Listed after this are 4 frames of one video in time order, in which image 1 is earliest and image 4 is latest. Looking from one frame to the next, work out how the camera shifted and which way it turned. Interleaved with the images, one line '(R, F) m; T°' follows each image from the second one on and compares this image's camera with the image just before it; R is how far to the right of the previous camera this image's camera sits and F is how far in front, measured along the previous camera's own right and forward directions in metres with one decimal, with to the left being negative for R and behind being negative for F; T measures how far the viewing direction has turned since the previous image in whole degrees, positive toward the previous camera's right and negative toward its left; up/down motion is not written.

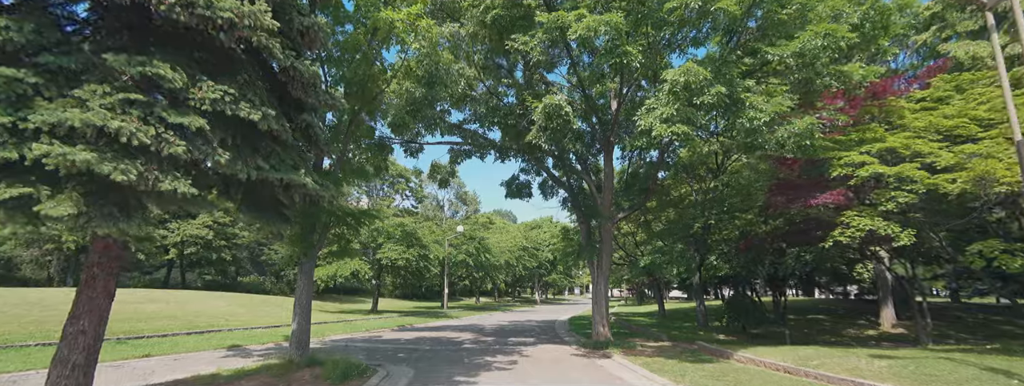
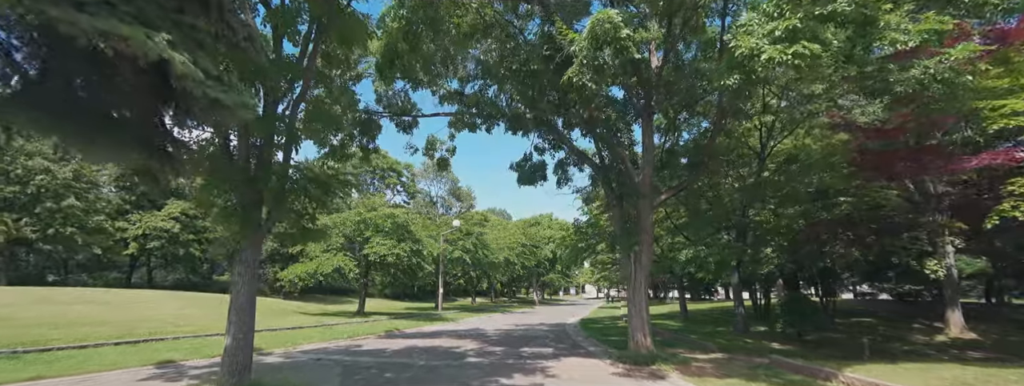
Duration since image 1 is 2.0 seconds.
(-0.7, +3.2) m; +1°
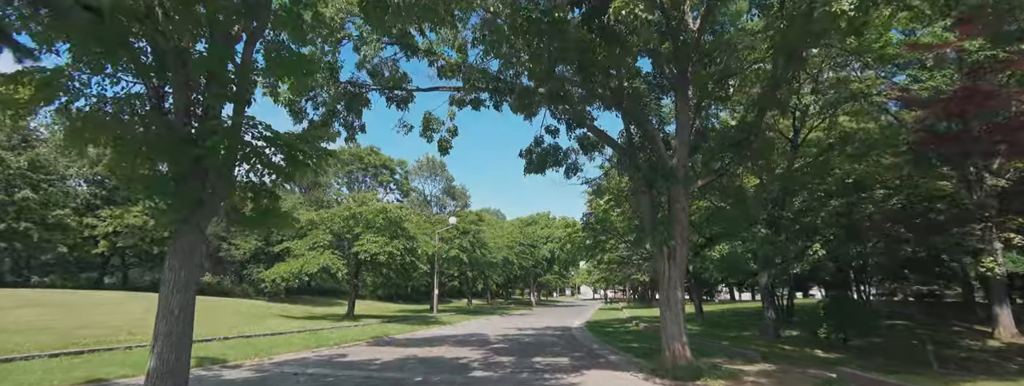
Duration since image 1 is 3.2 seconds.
(-0.5, +1.9) m; +1°
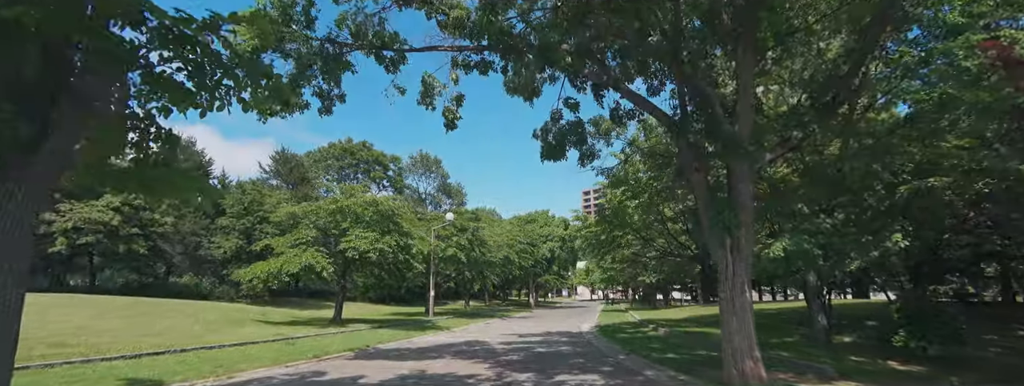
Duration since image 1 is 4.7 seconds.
(-0.5, +2.3) m; +1°
